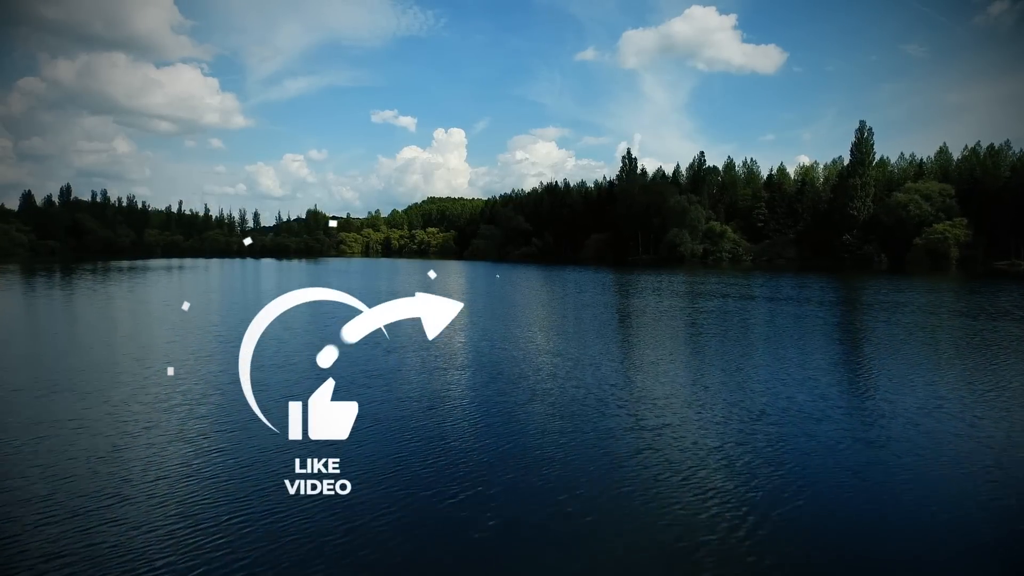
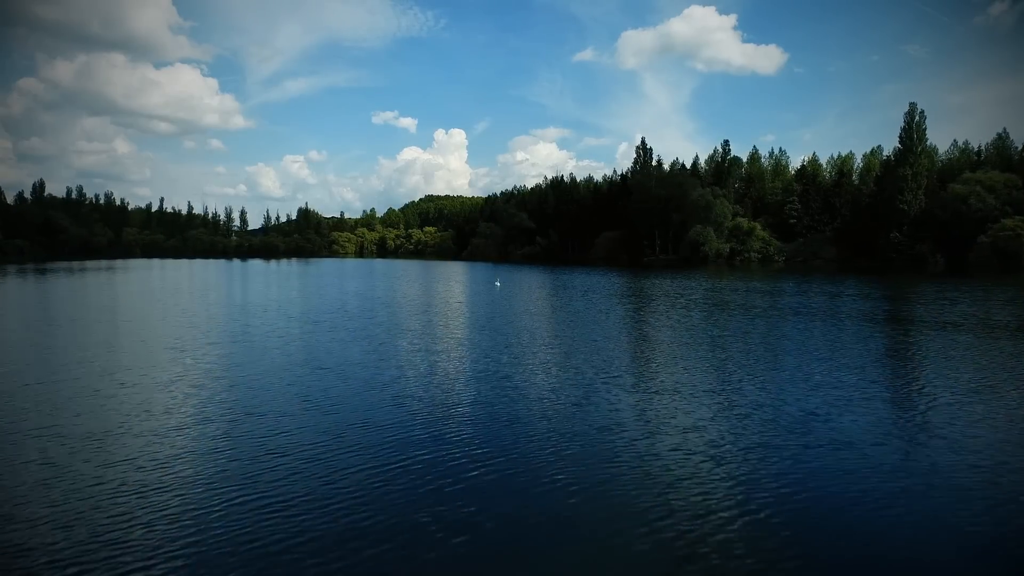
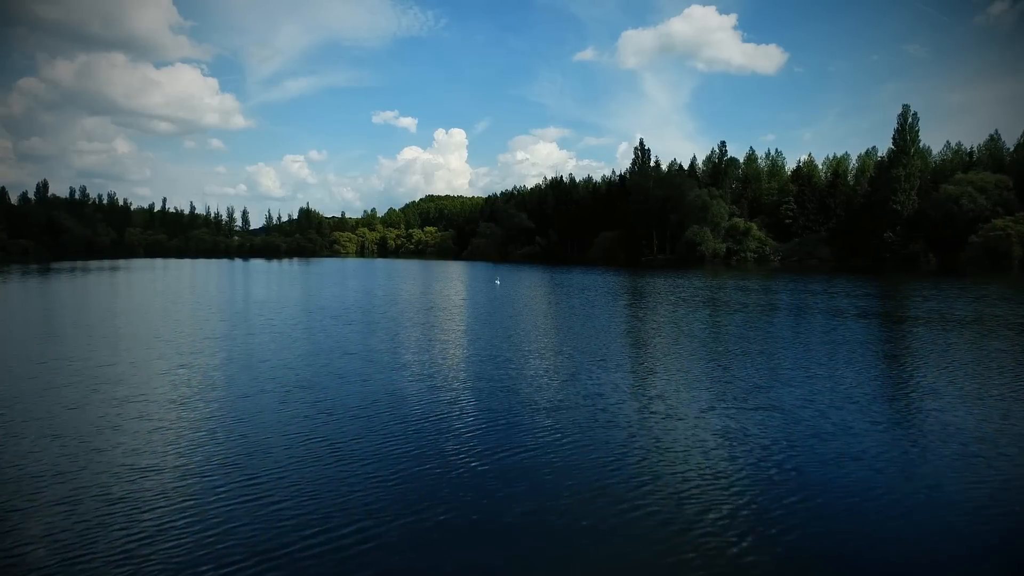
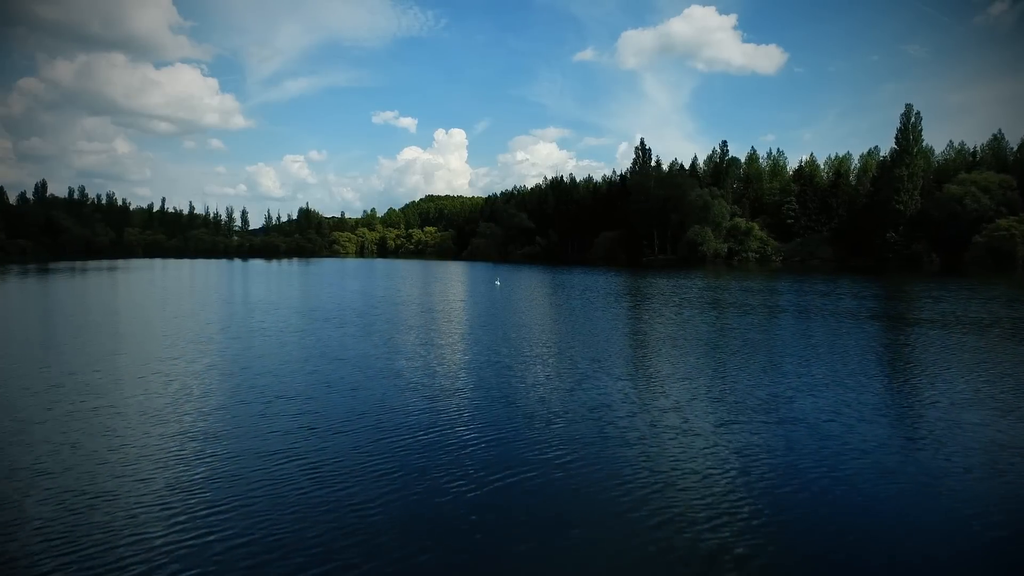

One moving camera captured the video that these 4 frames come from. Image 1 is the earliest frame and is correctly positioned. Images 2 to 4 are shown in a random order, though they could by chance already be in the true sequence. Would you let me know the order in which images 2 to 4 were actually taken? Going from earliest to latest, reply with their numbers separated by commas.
3, 4, 2
